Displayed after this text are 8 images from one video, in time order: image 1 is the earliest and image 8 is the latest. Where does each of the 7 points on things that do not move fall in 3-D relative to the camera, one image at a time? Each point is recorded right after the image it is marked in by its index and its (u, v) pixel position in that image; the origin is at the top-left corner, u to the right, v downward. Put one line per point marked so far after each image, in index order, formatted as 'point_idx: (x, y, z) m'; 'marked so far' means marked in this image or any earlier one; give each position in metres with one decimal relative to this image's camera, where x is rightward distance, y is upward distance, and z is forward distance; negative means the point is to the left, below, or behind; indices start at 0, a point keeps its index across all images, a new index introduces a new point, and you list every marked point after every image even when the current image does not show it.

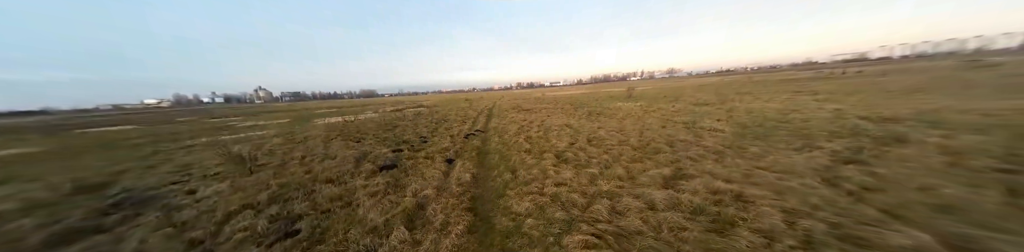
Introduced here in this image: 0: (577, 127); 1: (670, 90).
0: (+1.5, -0.1, +4.5) m
1: (+13.6, +3.3, +16.8) m
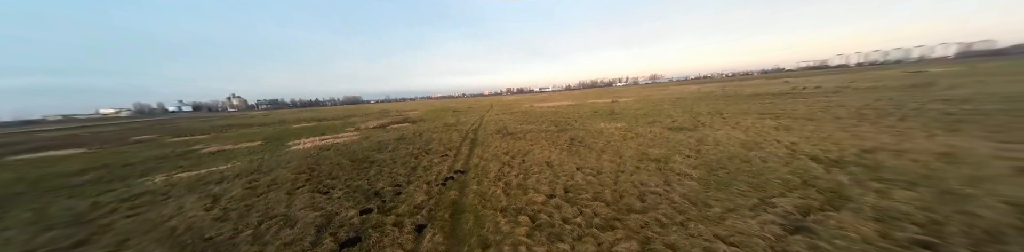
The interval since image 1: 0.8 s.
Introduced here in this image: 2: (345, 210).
0: (+1.0, -0.9, +4.5) m
1: (+12.4, +2.1, +17.5) m
2: (-2.3, -1.2, +2.7) m
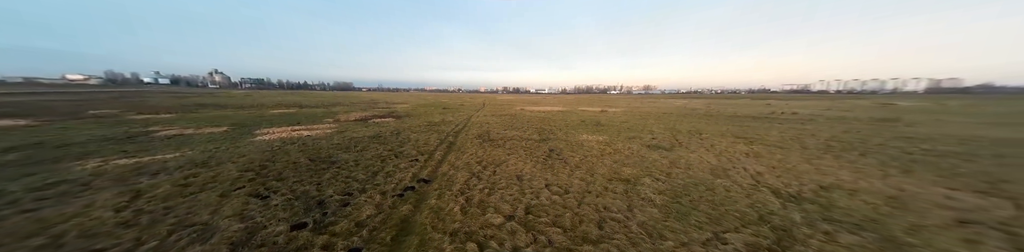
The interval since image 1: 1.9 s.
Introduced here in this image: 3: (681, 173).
0: (+0.3, -1.2, +4.4) m
1: (+11.4, +1.0, +17.8) m
2: (-3.0, -1.2, +2.5) m
3: (+4.2, -1.2, +4.9) m
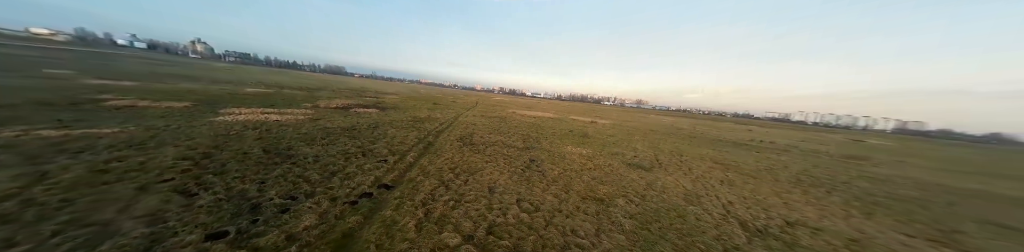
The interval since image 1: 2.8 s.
0: (-0.3, -1.5, +4.2) m
1: (+10.4, -0.3, +18.0) m
2: (-3.5, -1.1, +2.1) m
3: (+3.6, -1.7, +4.8) m
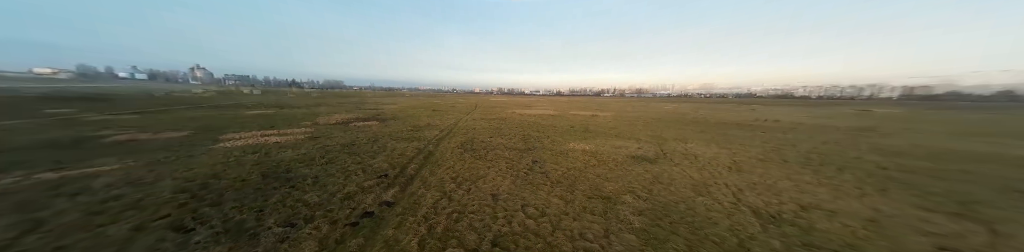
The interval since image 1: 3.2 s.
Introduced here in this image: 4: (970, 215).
0: (-0.2, -1.6, +4.1) m
1: (+10.5, +0.5, +17.9) m
2: (-3.5, -1.5, +2.1) m
3: (+3.7, -1.5, +4.7) m
4: (+8.1, -1.6, +3.4) m
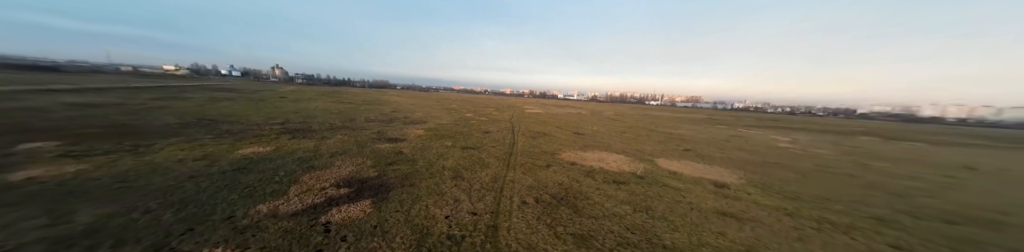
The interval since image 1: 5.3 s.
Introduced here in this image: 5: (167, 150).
0: (-0.6, -2.1, +3.7) m
1: (+9.7, -1.3, +17.8) m
2: (-3.8, -1.7, +1.6) m
3: (+3.2, -2.4, +4.4) m
4: (+7.6, -2.7, +3.3) m
5: (-13.5, -0.3, +7.8) m
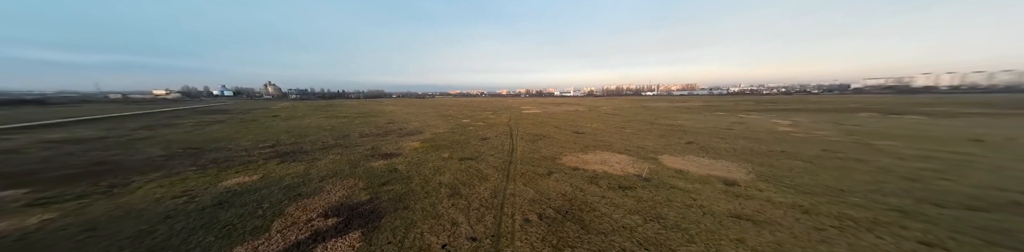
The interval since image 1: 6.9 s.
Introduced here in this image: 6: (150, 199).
0: (-0.6, -2.5, +3.3) m
1: (+9.6, -1.0, +17.6) m
2: (-3.8, -2.3, +1.2) m
3: (+3.3, -2.5, +4.1) m
4: (+7.7, -2.5, +3.0) m
5: (-13.6, -1.6, +7.4) m
6: (-11.8, -1.7, +6.5) m
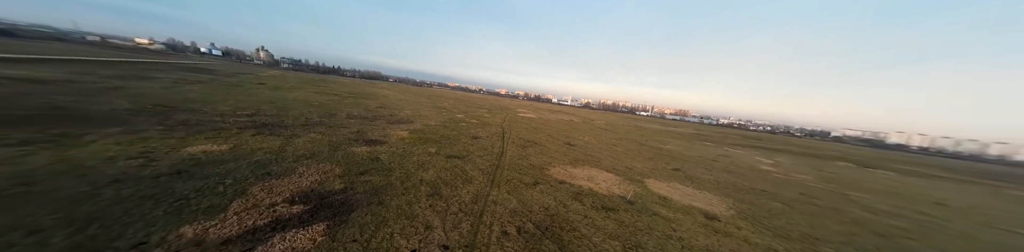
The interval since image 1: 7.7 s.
0: (-1.1, -2.6, +3.1) m
1: (+8.8, -2.5, +17.7) m
2: (-4.2, -2.0, +0.9) m
3: (+2.7, -3.1, +4.0) m
4: (+7.1, -3.7, +3.0) m
5: (-14.0, +0.1, +6.8) m
6: (-12.2, -0.3, +6.0) m
